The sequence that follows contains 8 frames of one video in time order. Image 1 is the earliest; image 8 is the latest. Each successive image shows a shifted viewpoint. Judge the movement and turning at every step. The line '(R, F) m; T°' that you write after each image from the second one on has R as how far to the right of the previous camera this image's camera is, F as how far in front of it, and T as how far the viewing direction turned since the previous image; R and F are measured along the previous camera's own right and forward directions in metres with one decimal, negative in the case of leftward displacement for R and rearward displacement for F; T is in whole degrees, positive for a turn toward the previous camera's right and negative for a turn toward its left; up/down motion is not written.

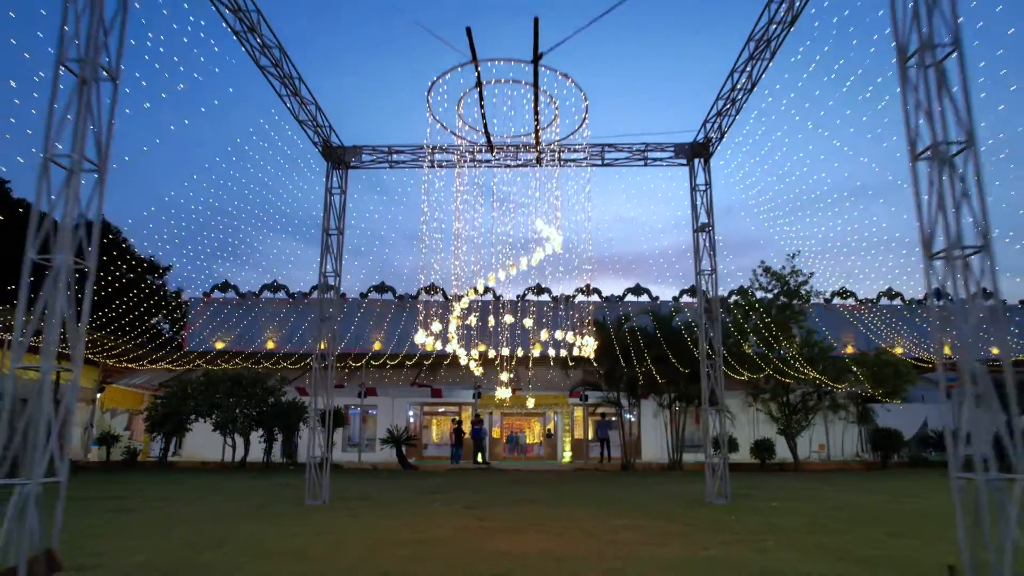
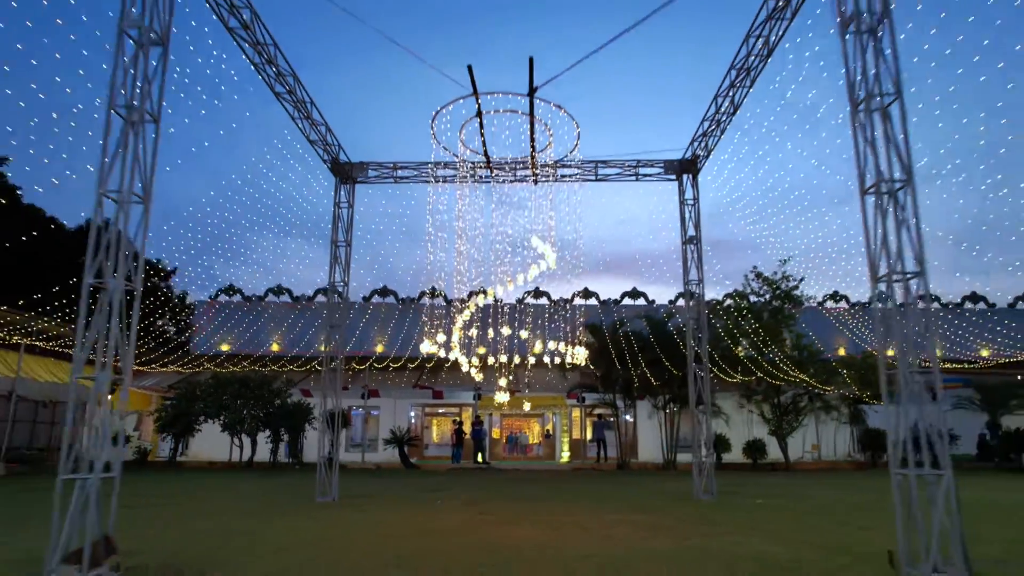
(0.0, -0.6) m; 0°
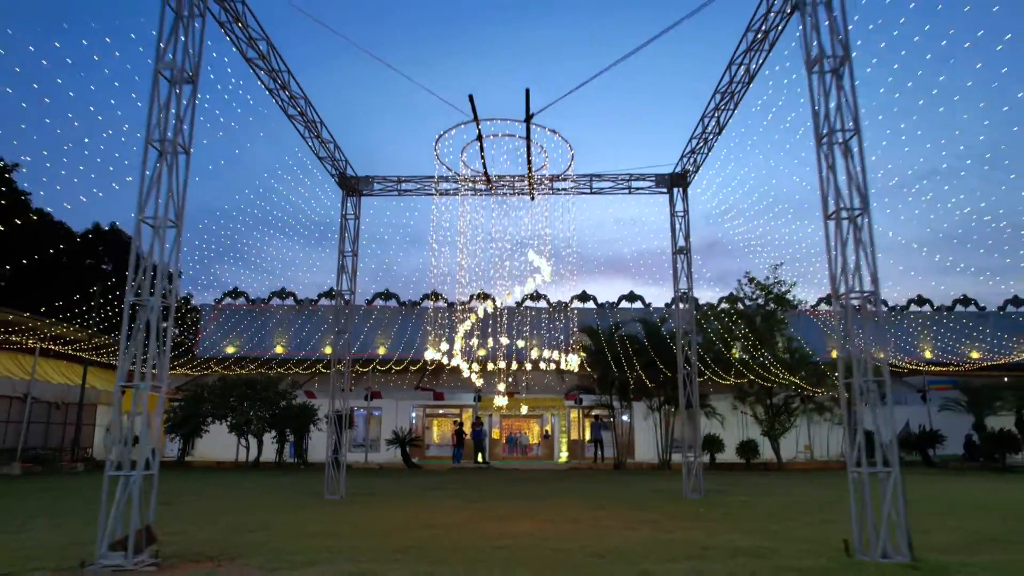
(0.0, -0.6) m; 0°
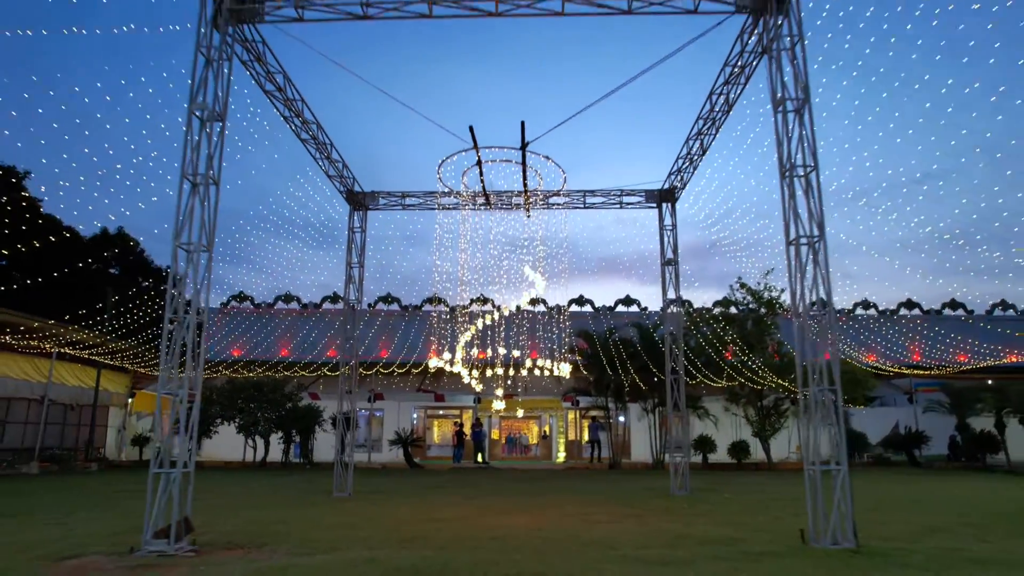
(0.0, -0.7) m; 0°
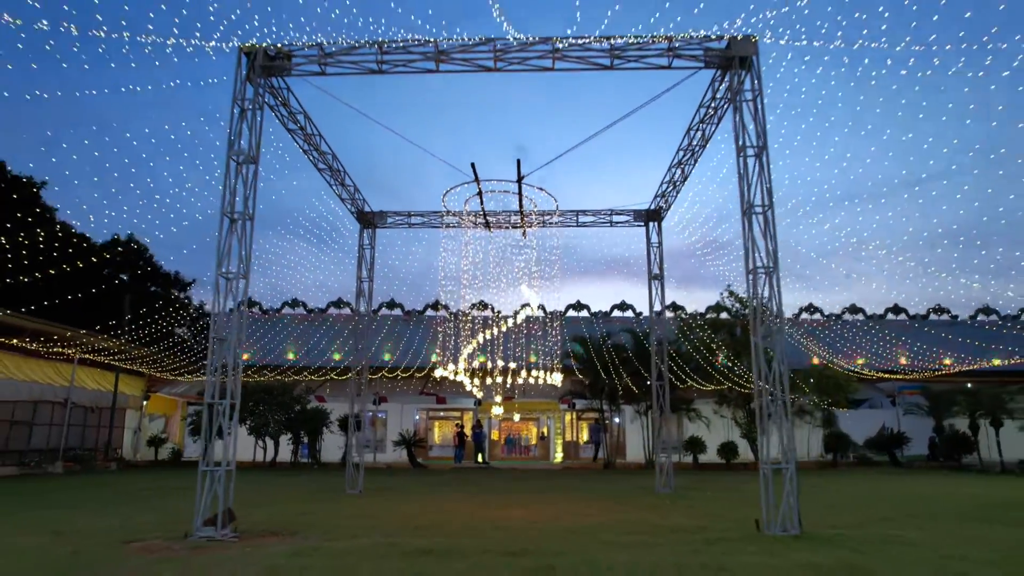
(0.0, -1.0) m; 0°
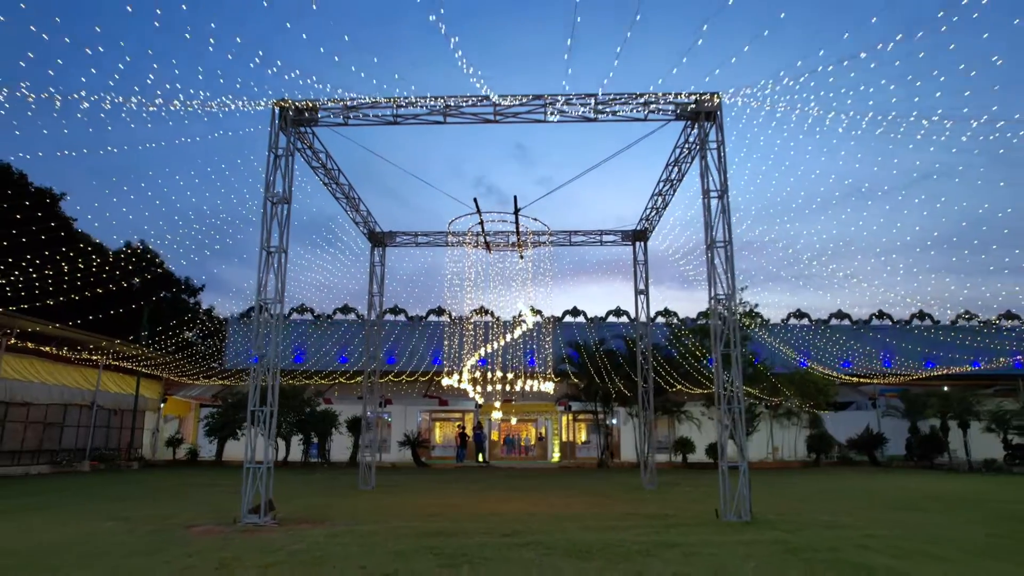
(0.0, -1.3) m; 0°
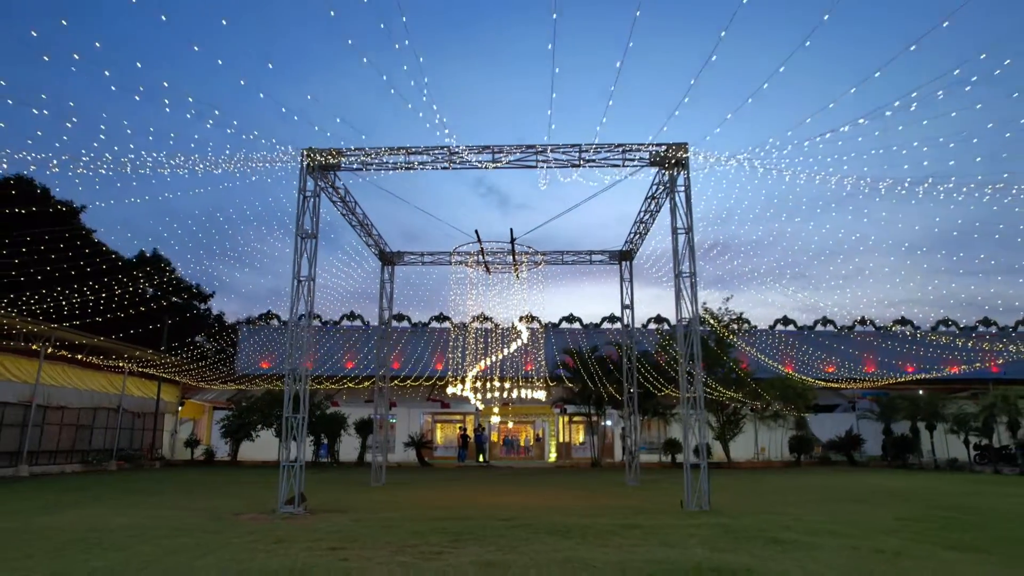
(+0.1, -1.5) m; 0°
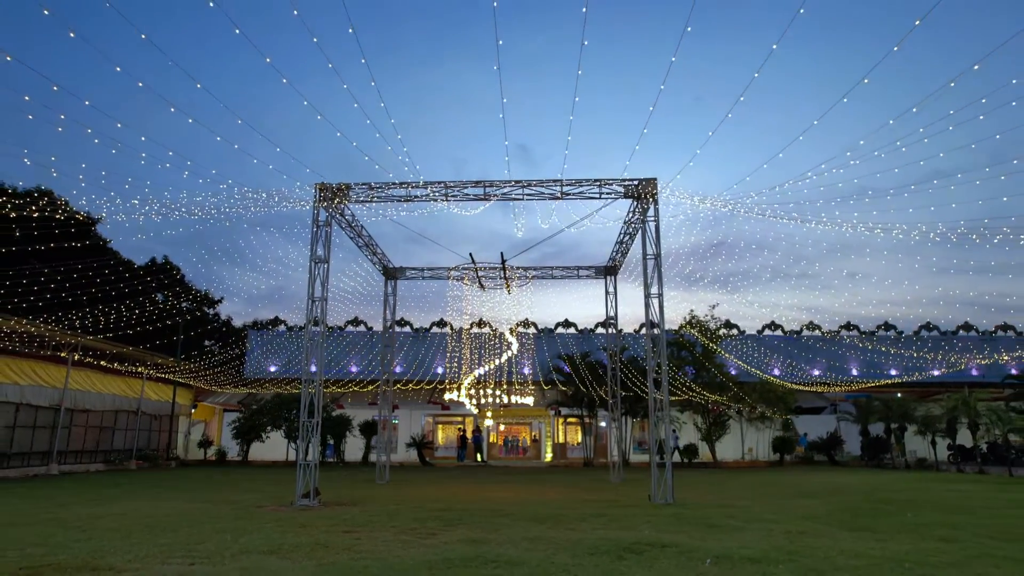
(+0.2, -1.3) m; 0°
